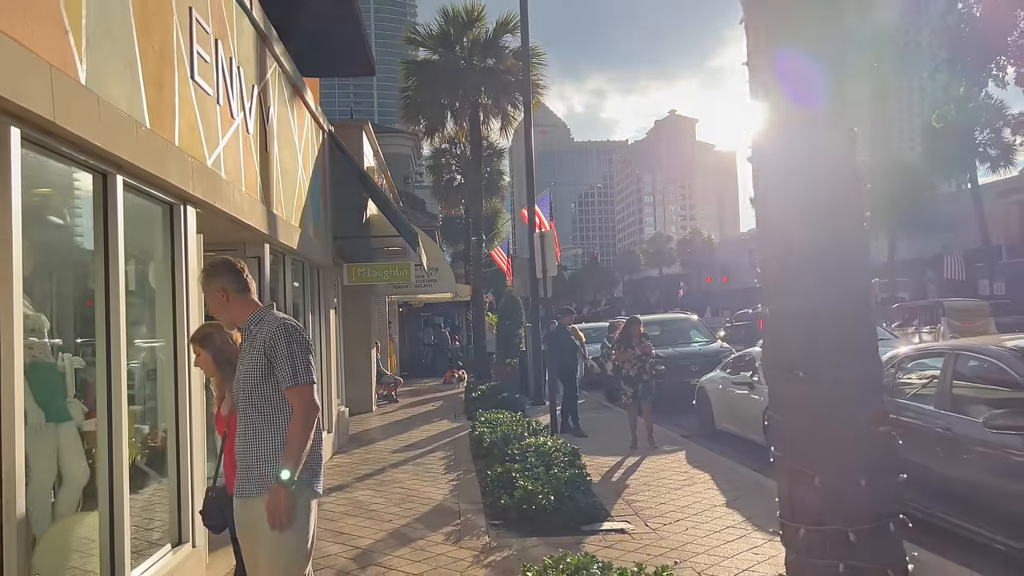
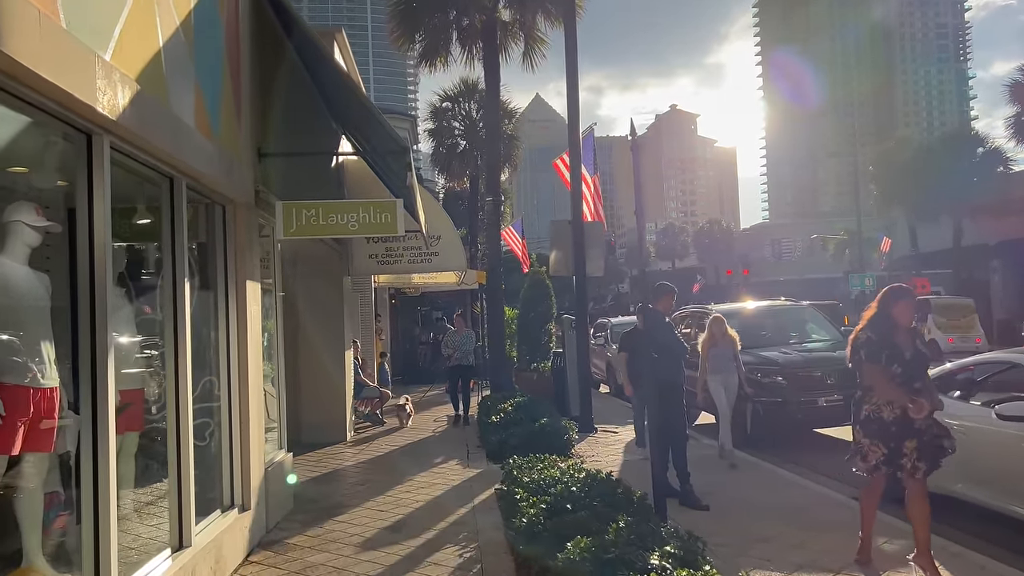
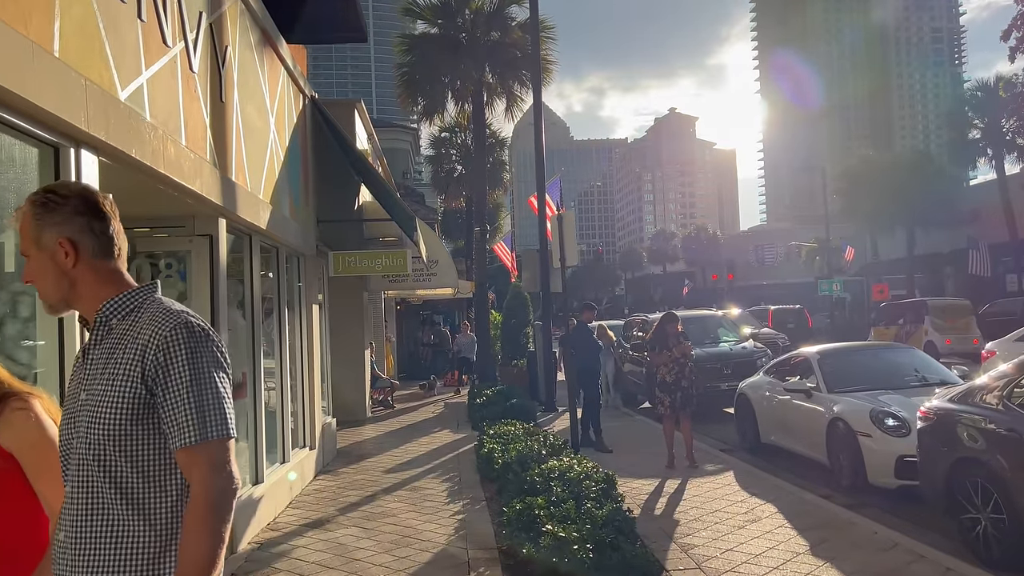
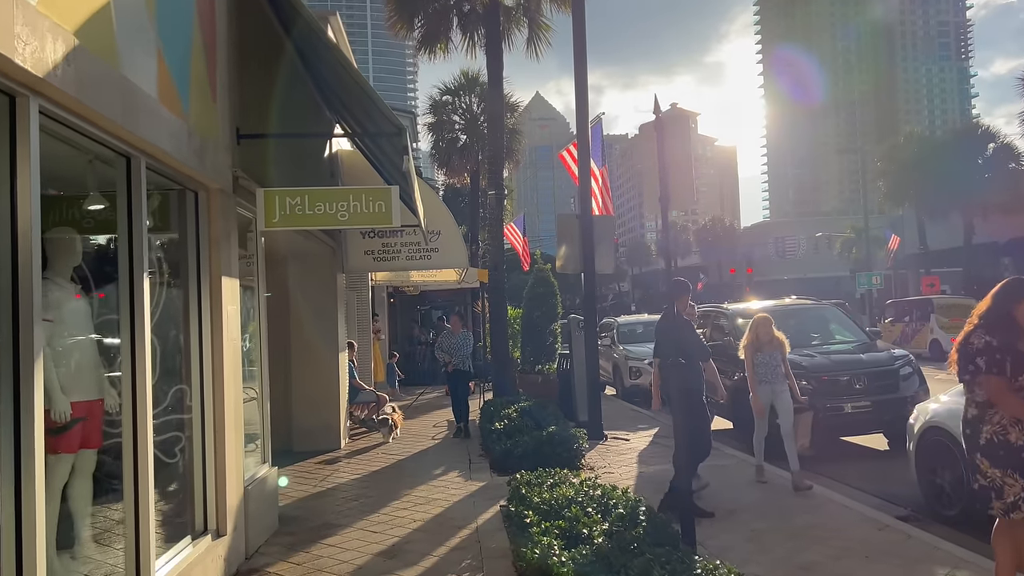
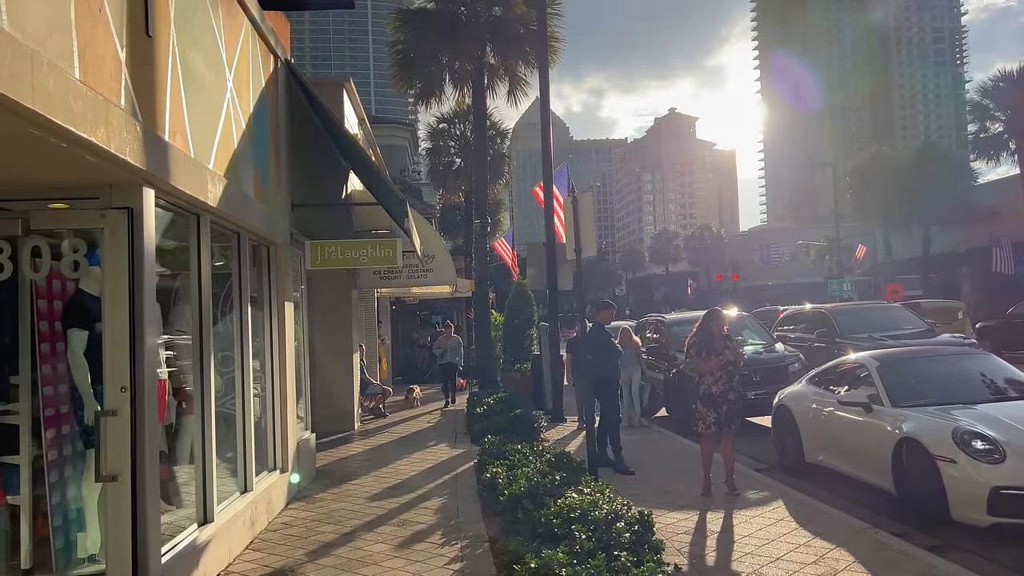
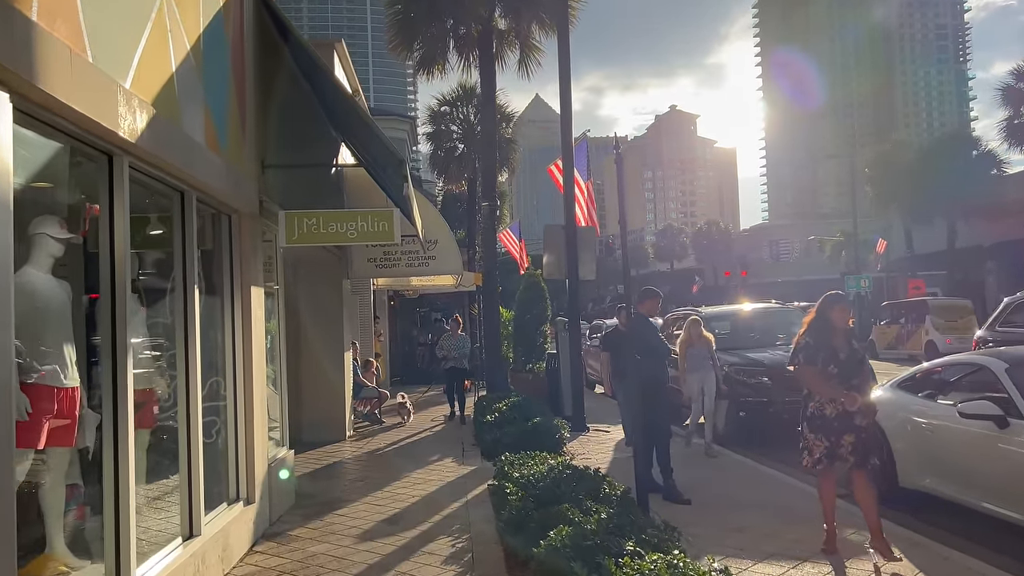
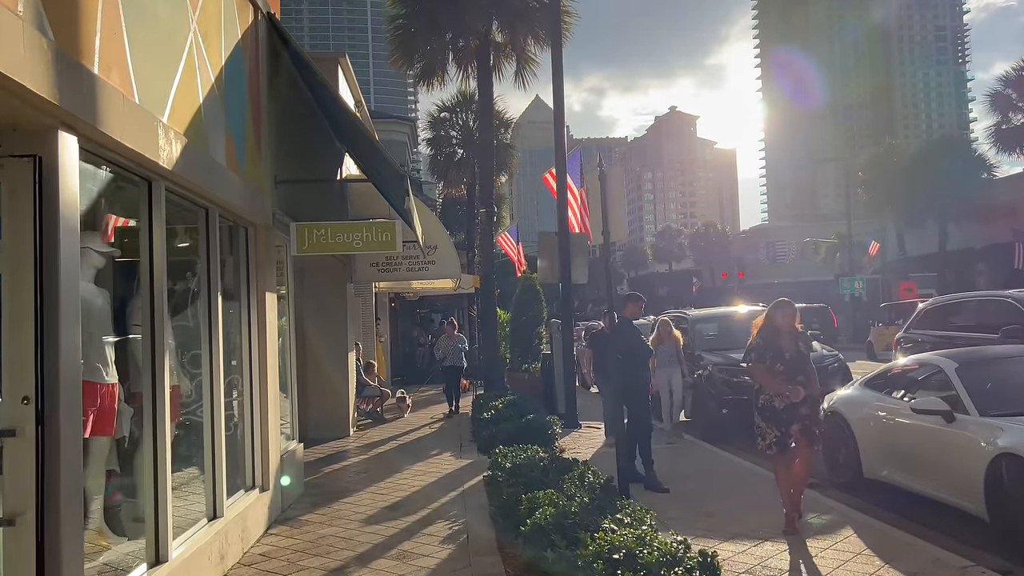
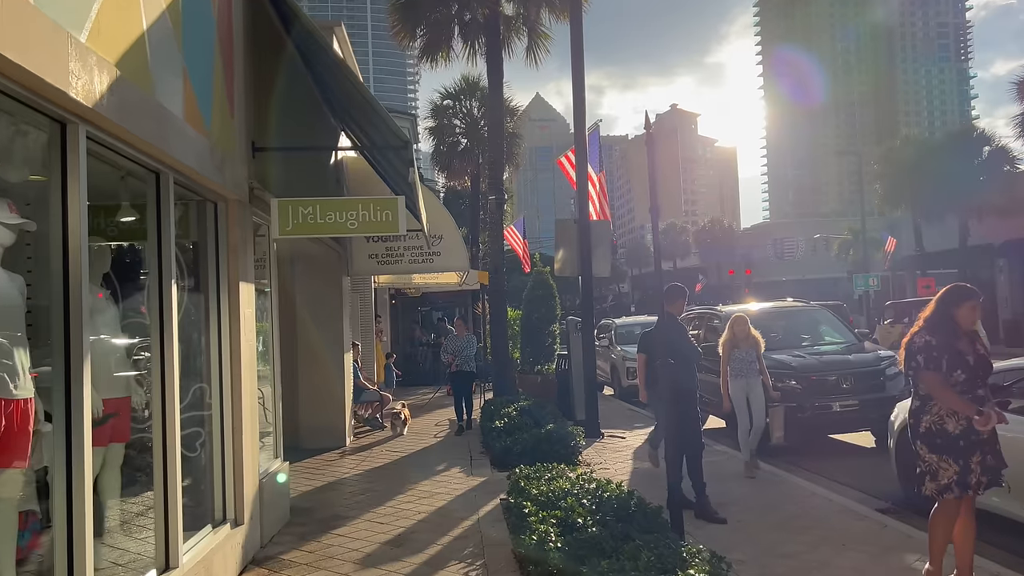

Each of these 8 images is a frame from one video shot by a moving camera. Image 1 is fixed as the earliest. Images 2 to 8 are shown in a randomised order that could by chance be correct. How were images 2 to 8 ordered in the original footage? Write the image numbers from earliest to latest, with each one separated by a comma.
3, 5, 7, 6, 2, 8, 4
